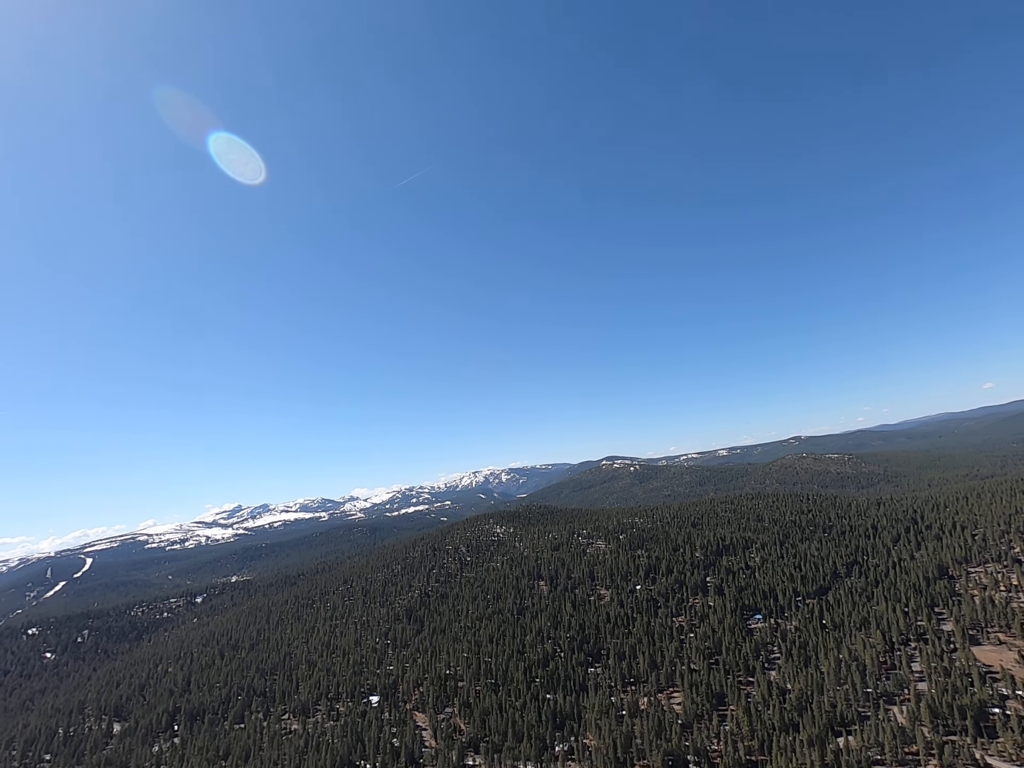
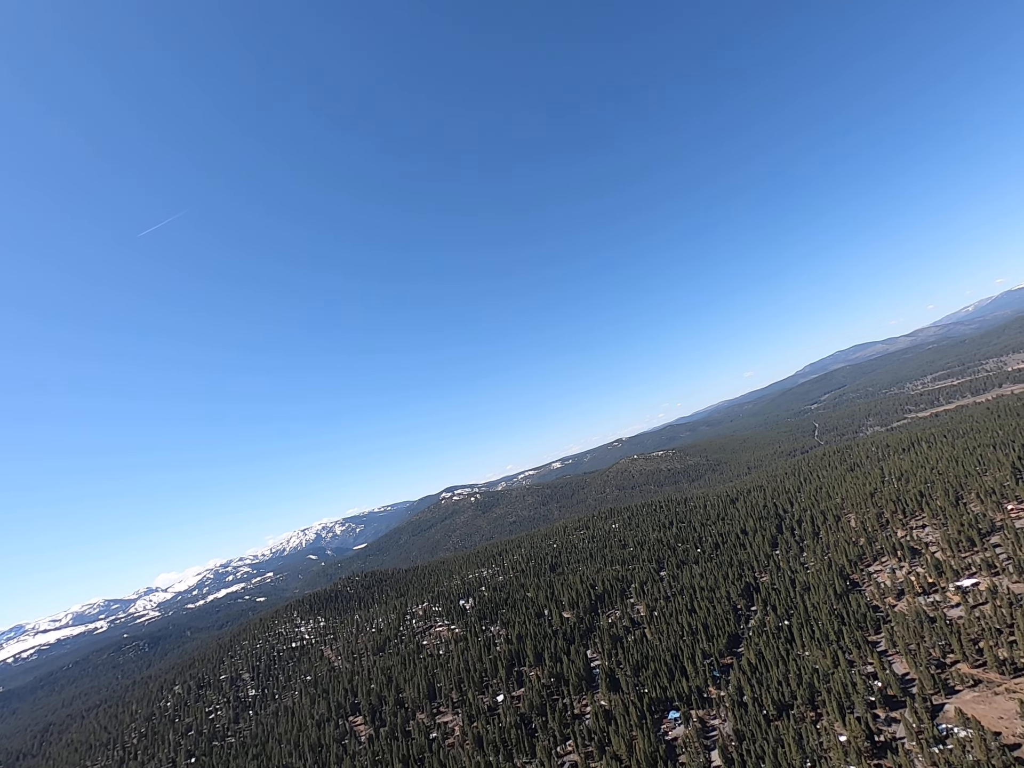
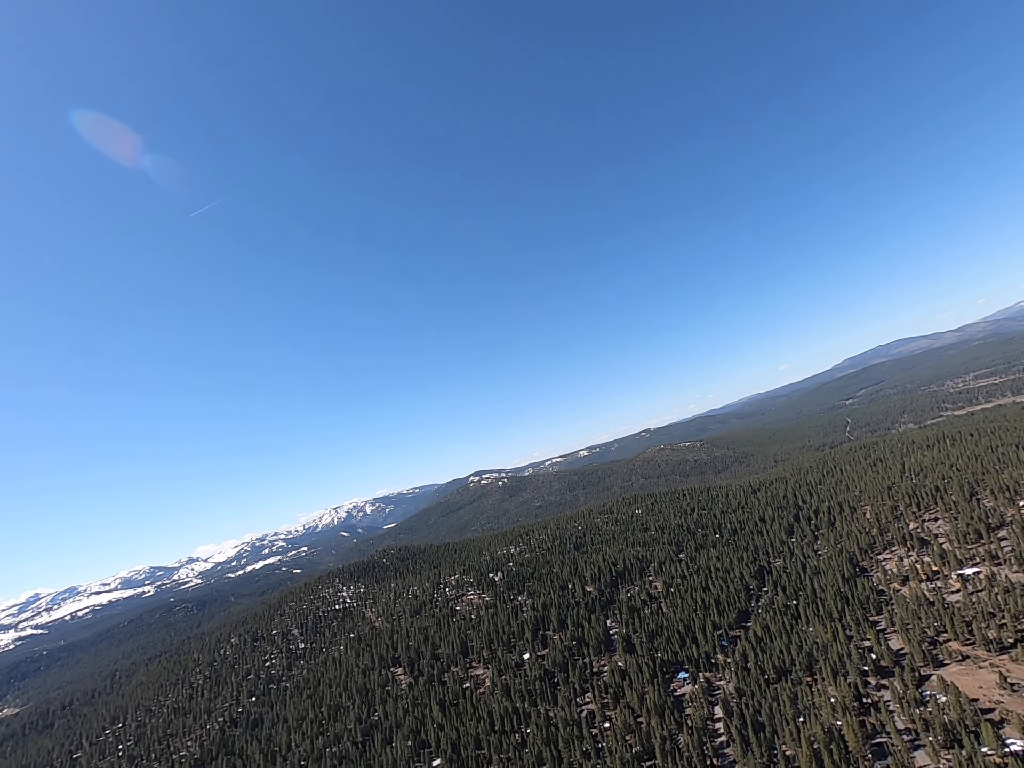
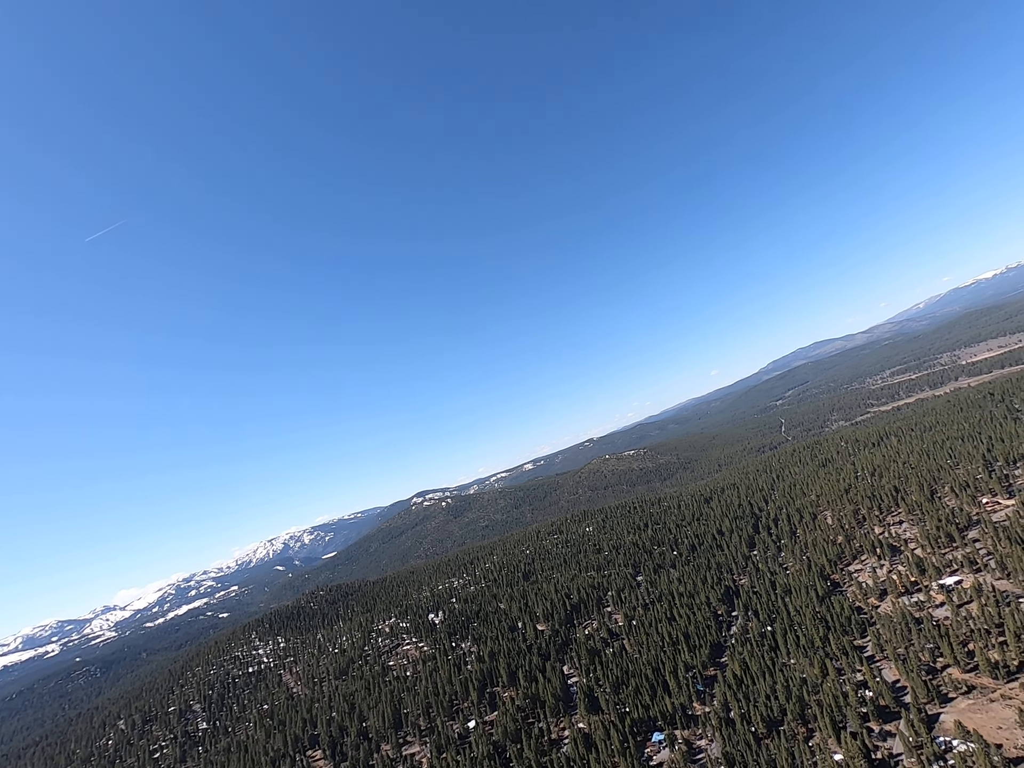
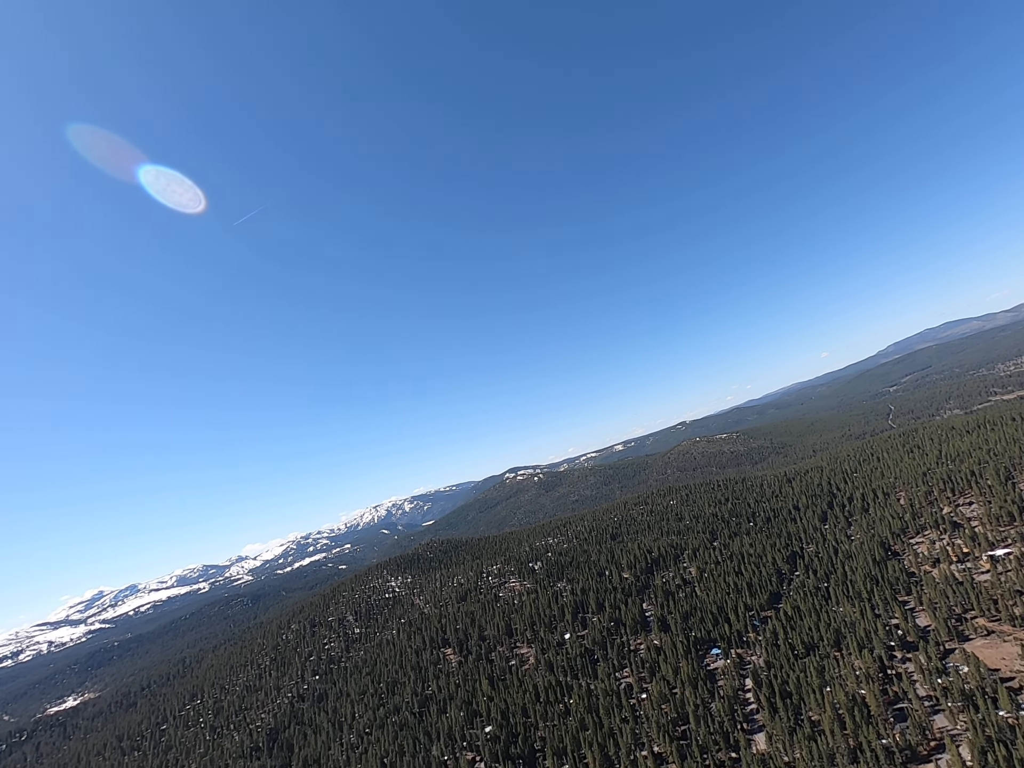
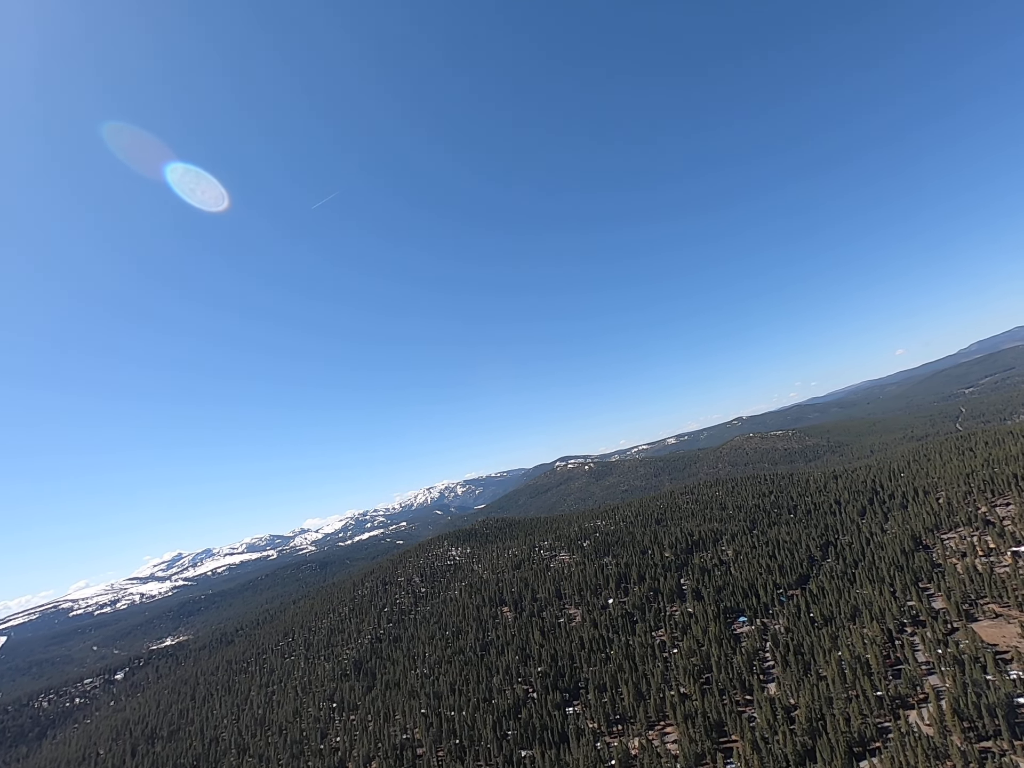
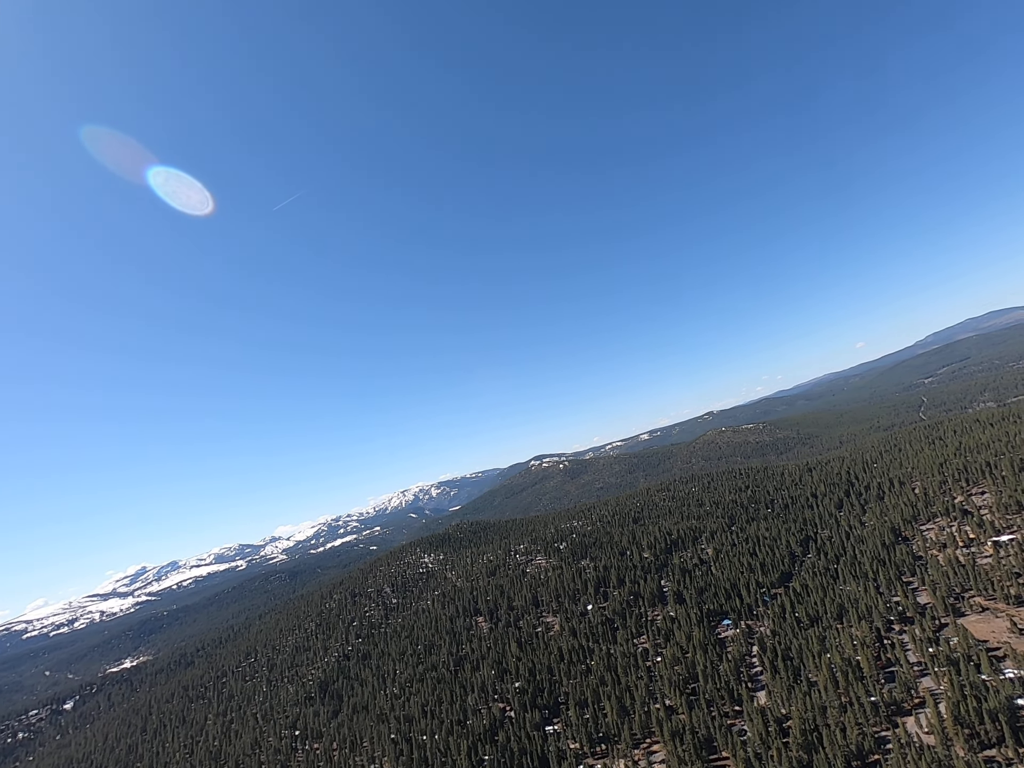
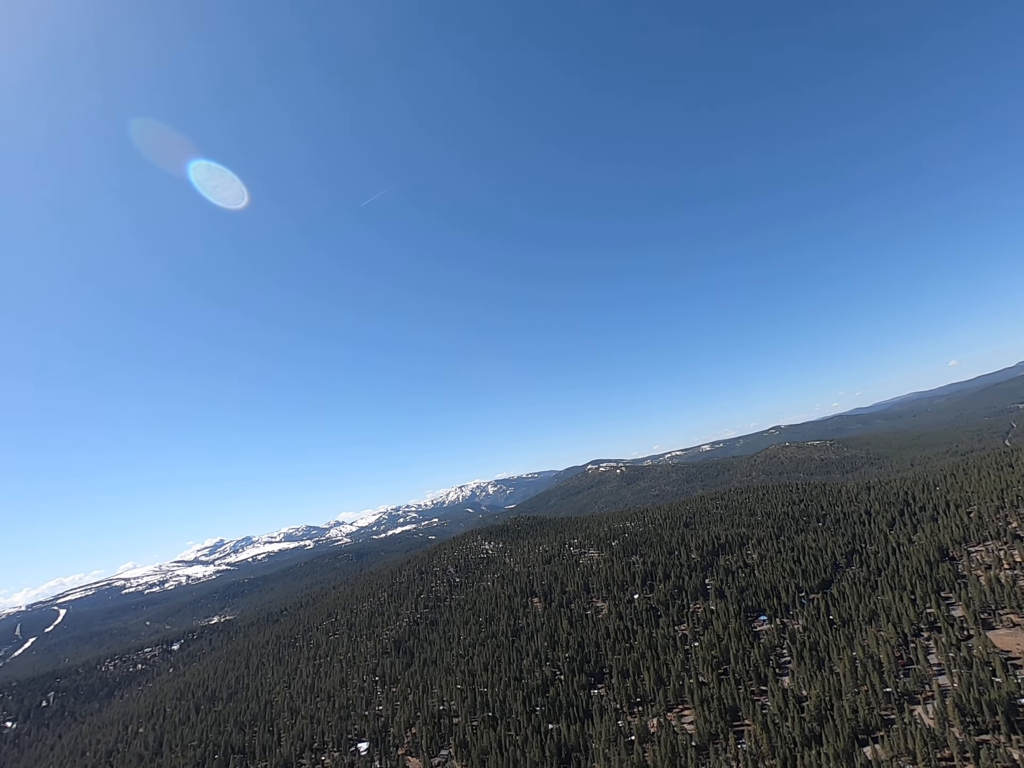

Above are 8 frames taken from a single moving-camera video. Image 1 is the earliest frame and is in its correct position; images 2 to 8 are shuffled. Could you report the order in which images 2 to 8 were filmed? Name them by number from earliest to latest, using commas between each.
8, 6, 7, 5, 3, 2, 4
